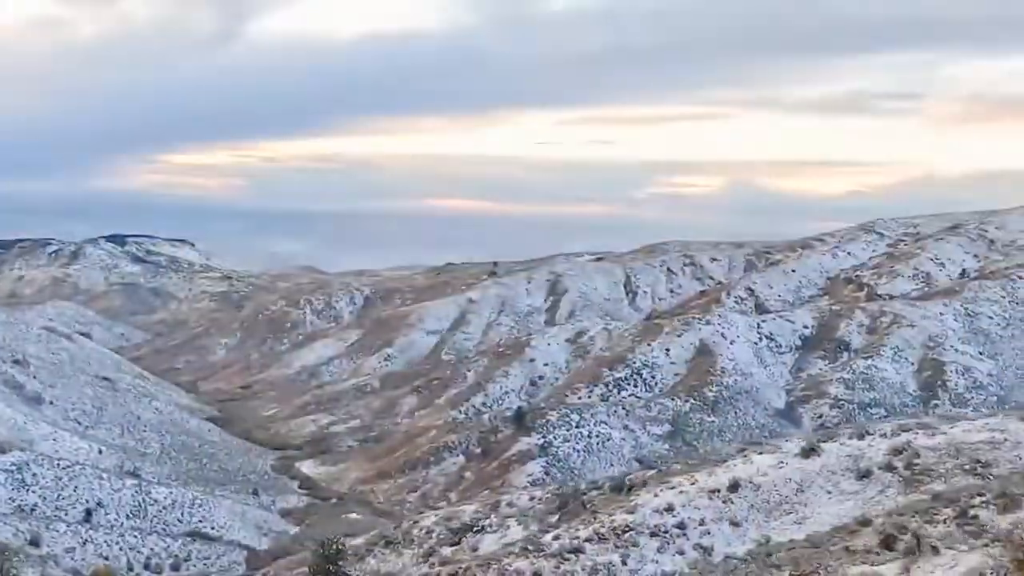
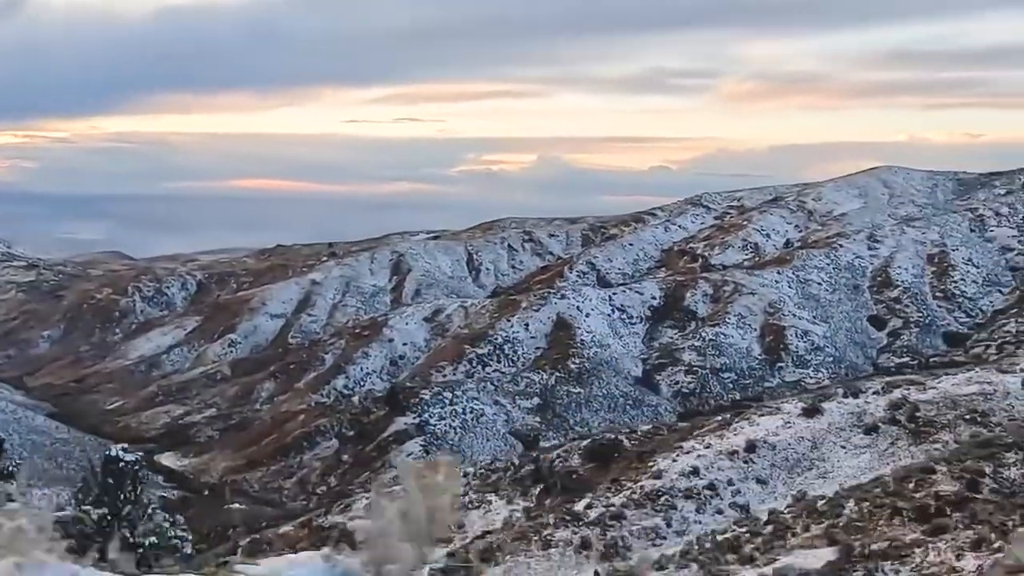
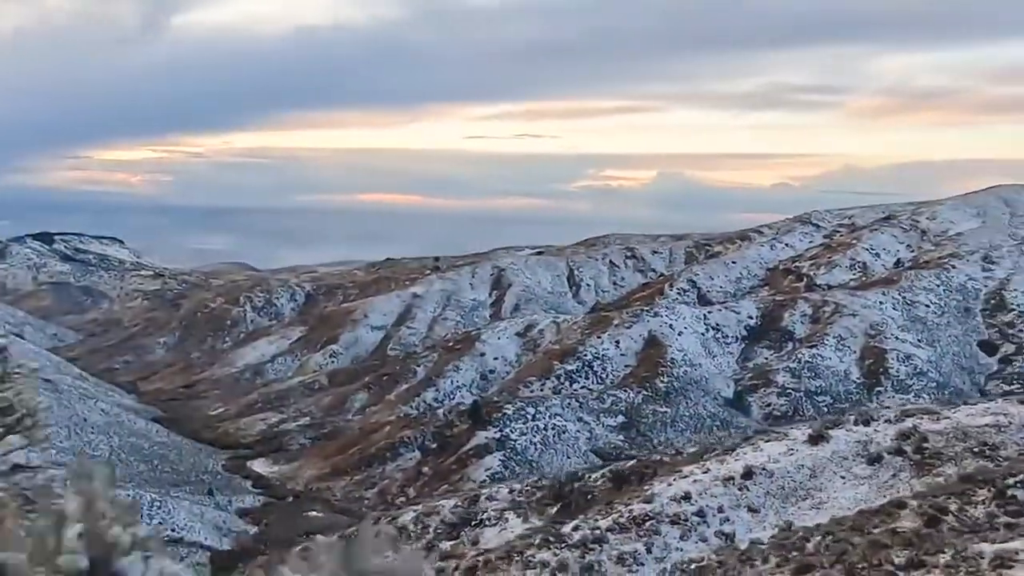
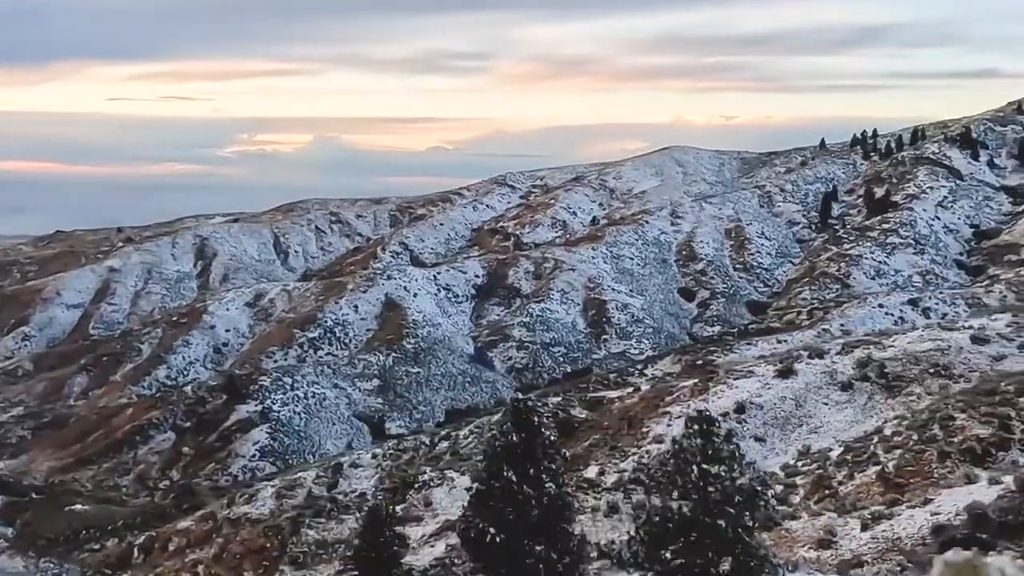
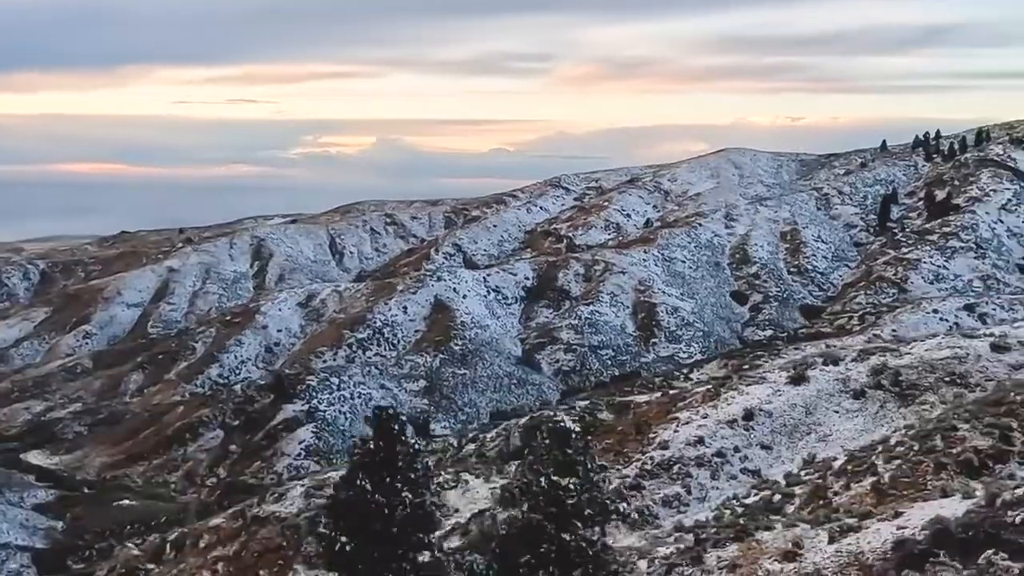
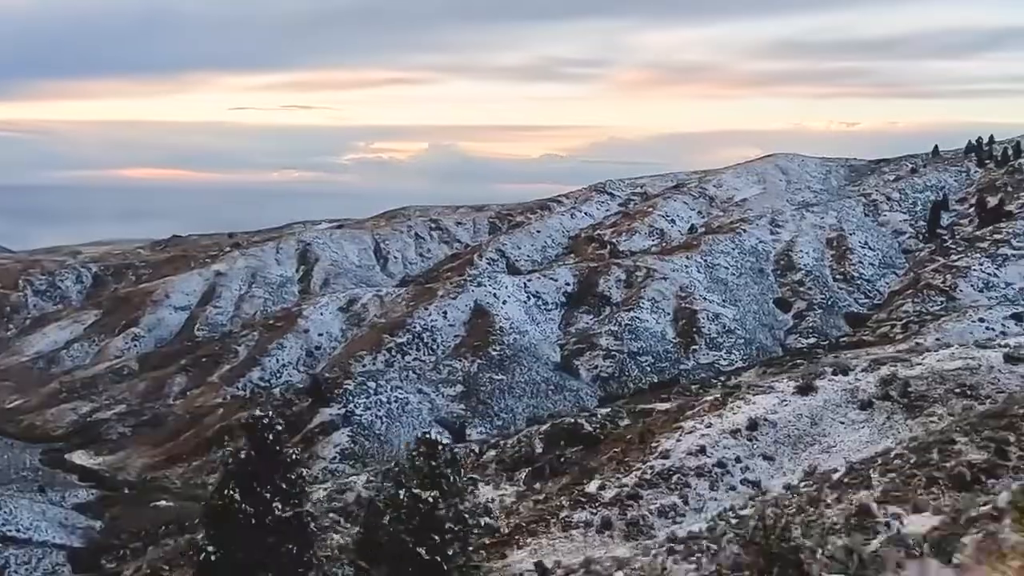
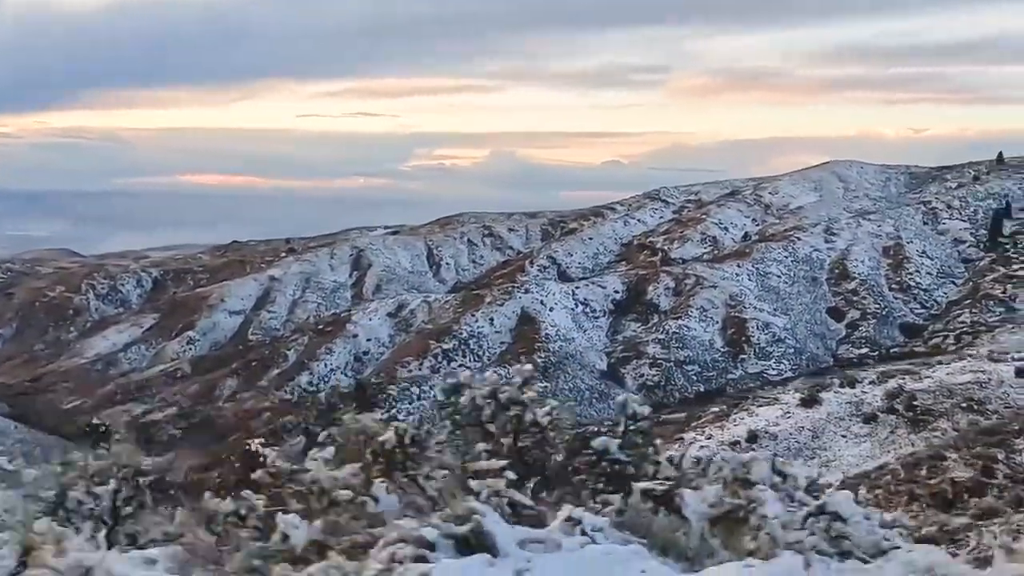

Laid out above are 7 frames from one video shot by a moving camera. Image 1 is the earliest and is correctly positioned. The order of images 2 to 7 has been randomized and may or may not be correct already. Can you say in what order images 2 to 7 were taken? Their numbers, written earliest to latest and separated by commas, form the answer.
3, 2, 7, 6, 5, 4
